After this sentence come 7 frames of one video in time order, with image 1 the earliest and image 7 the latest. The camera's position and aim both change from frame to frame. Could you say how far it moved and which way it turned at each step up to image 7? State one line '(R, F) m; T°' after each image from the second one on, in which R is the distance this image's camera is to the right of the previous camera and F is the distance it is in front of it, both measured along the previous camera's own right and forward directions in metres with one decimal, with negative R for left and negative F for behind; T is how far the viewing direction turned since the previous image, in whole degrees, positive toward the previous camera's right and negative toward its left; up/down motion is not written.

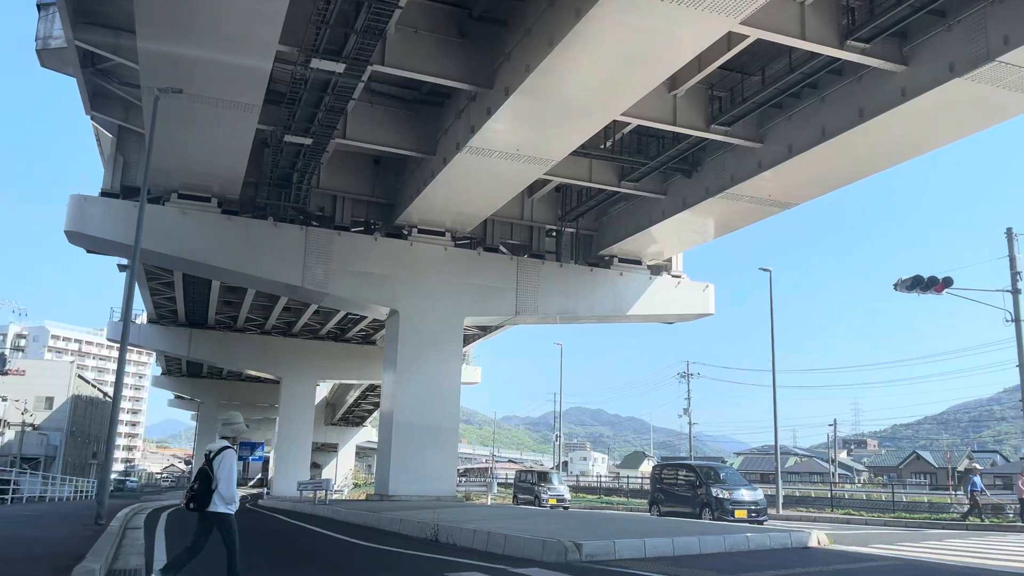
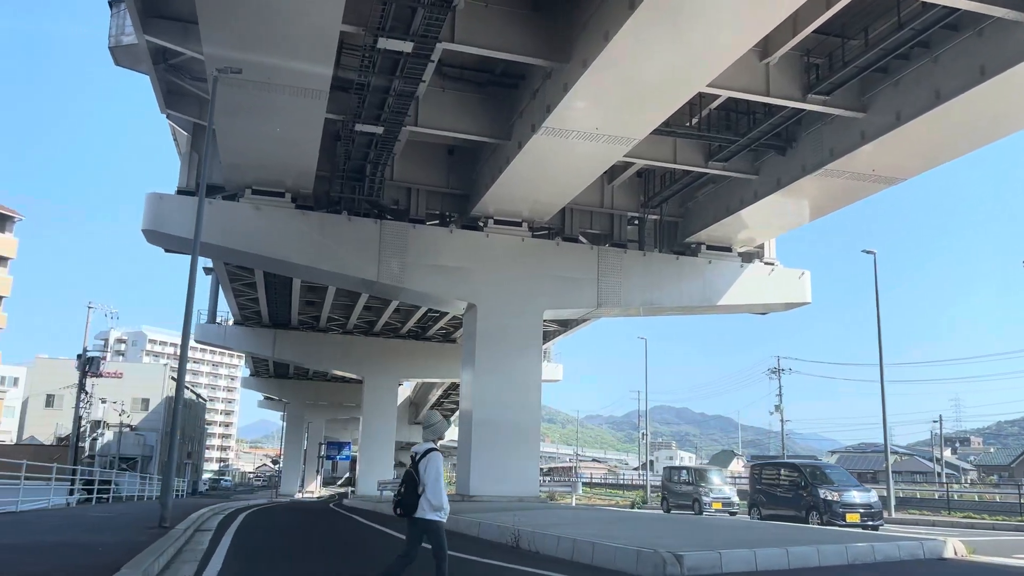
(0.0, +0.9) m; -5°
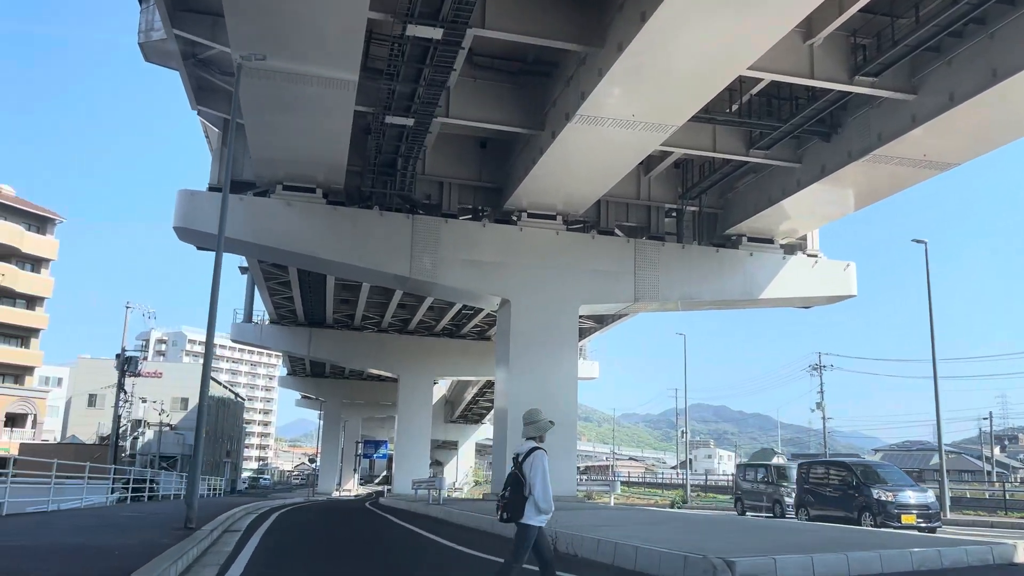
(0.0, +0.4) m; -2°
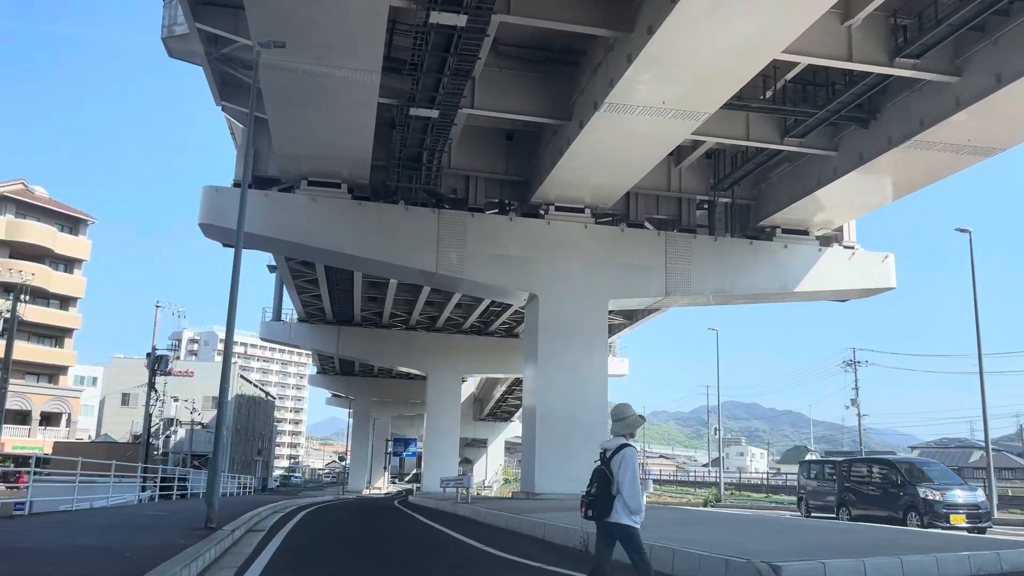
(0.0, +0.4) m; -2°
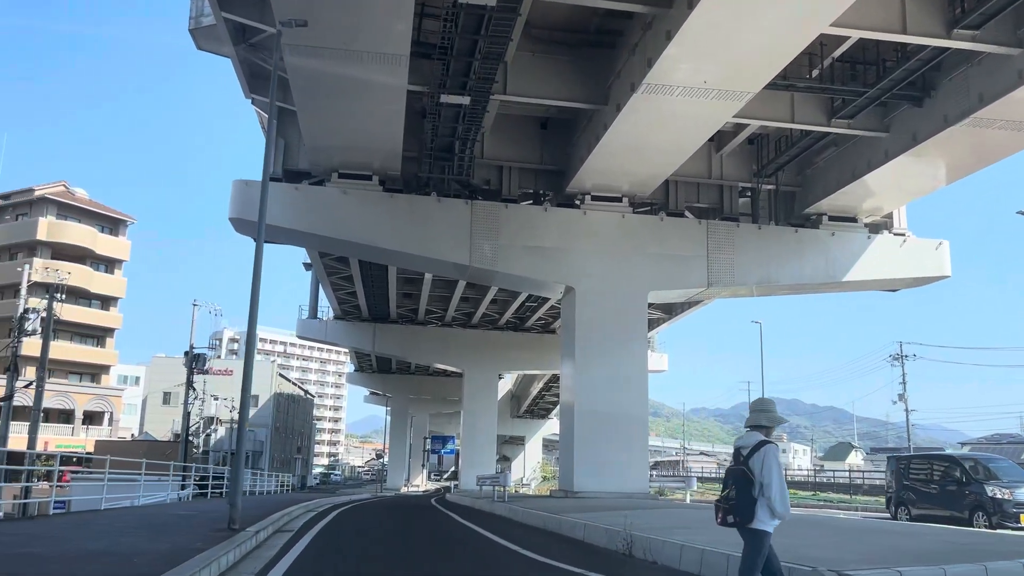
(0.0, +0.5) m; -2°
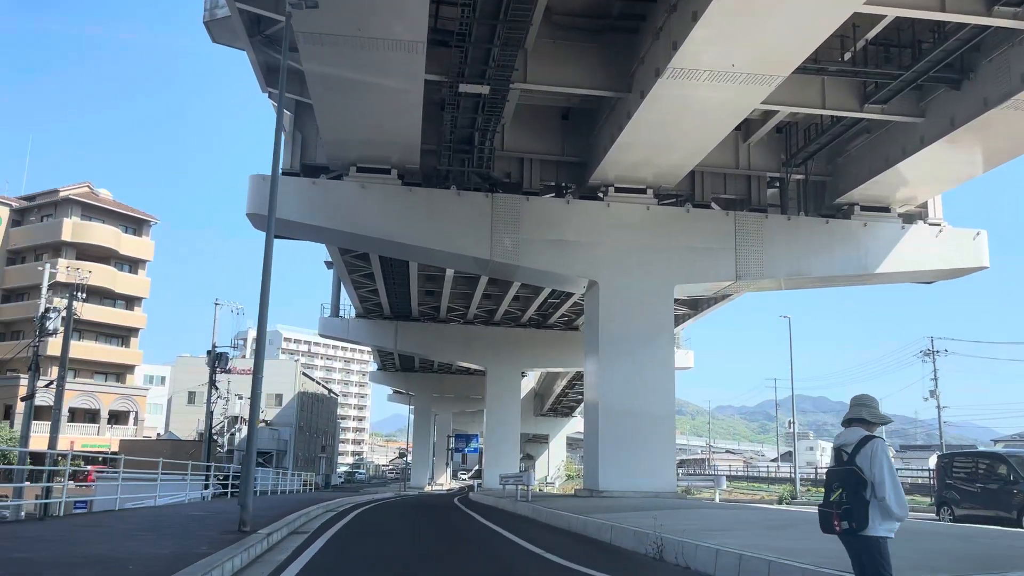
(0.0, +0.4) m; -2°
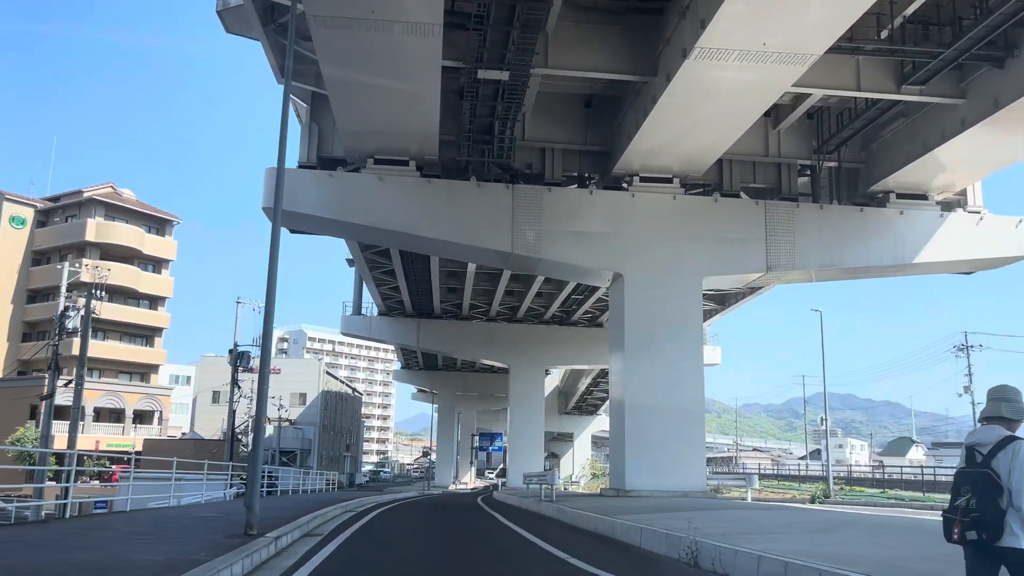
(0.0, +0.5) m; -2°
